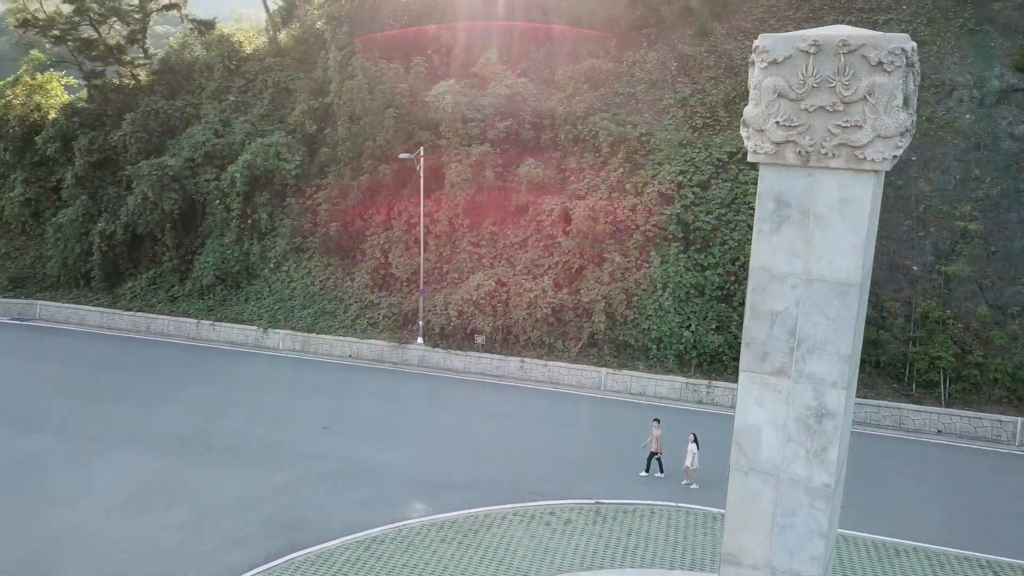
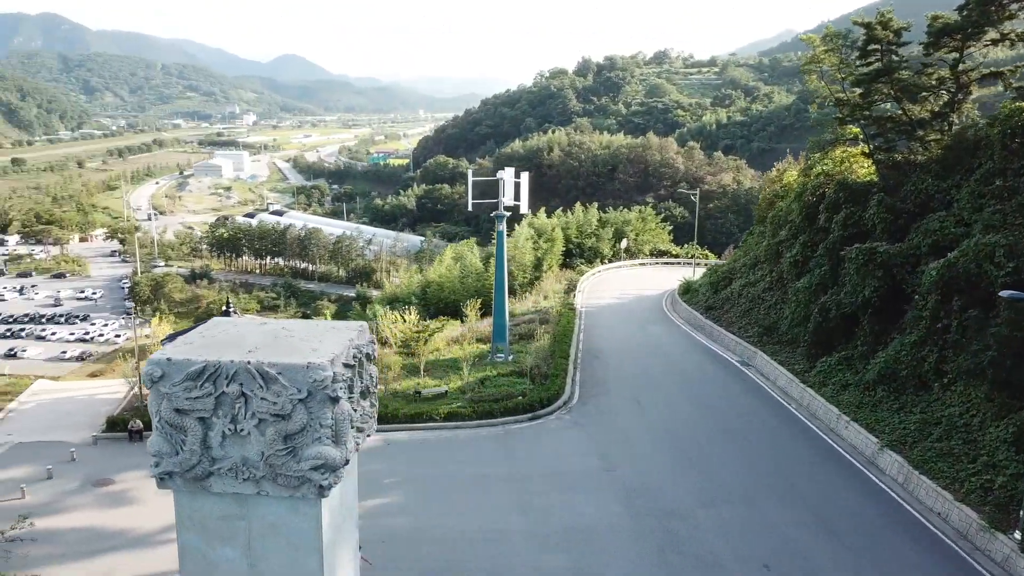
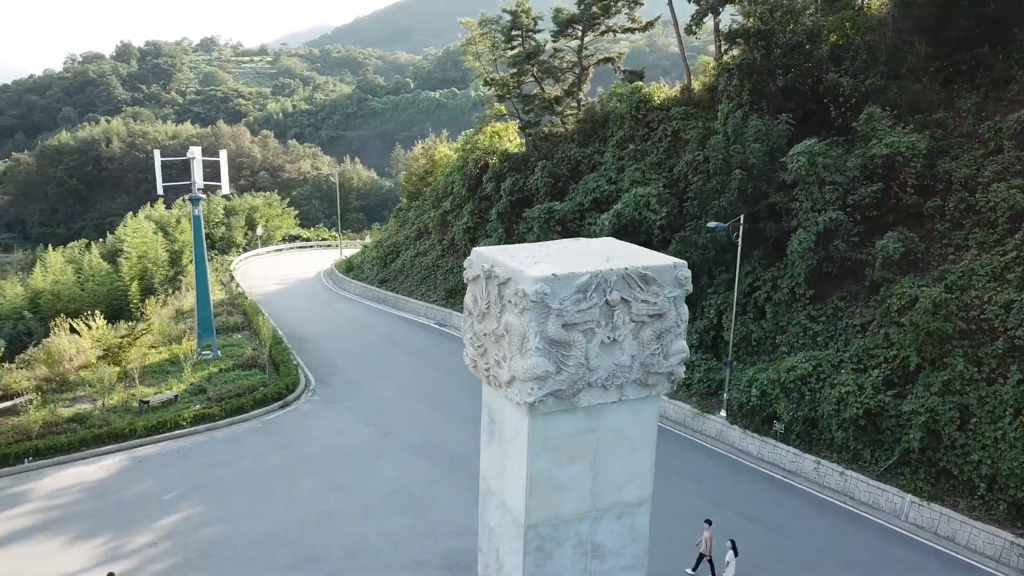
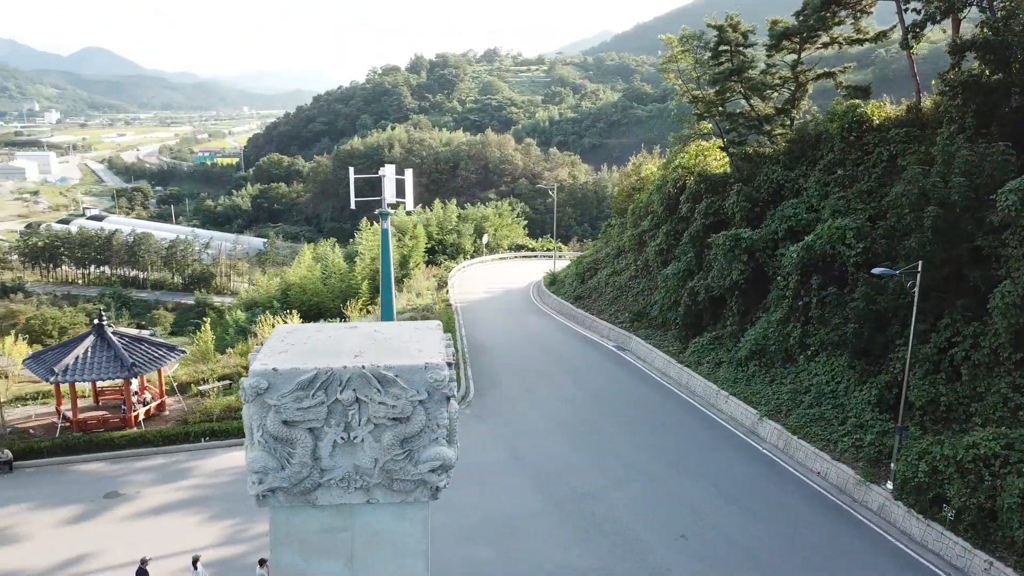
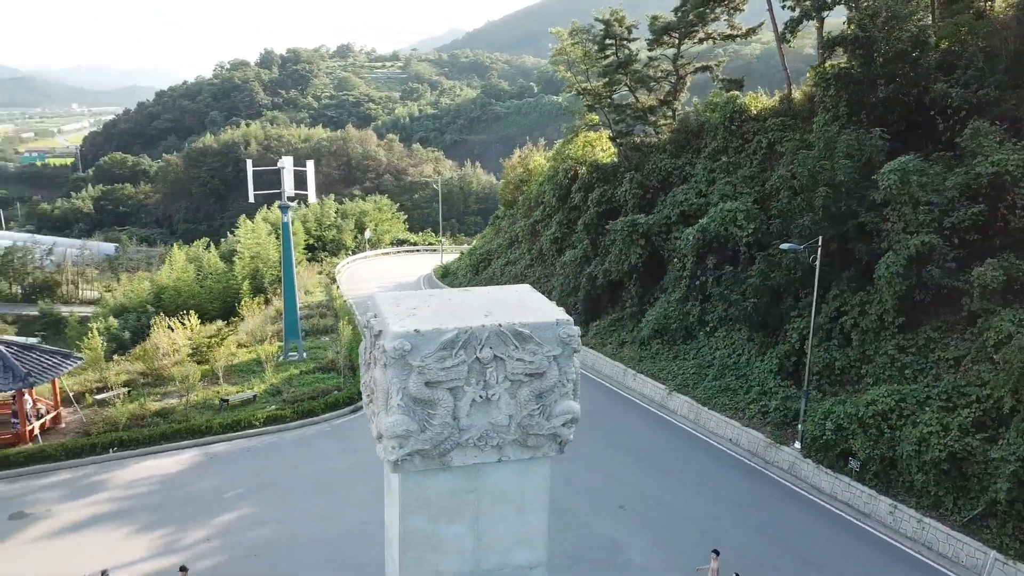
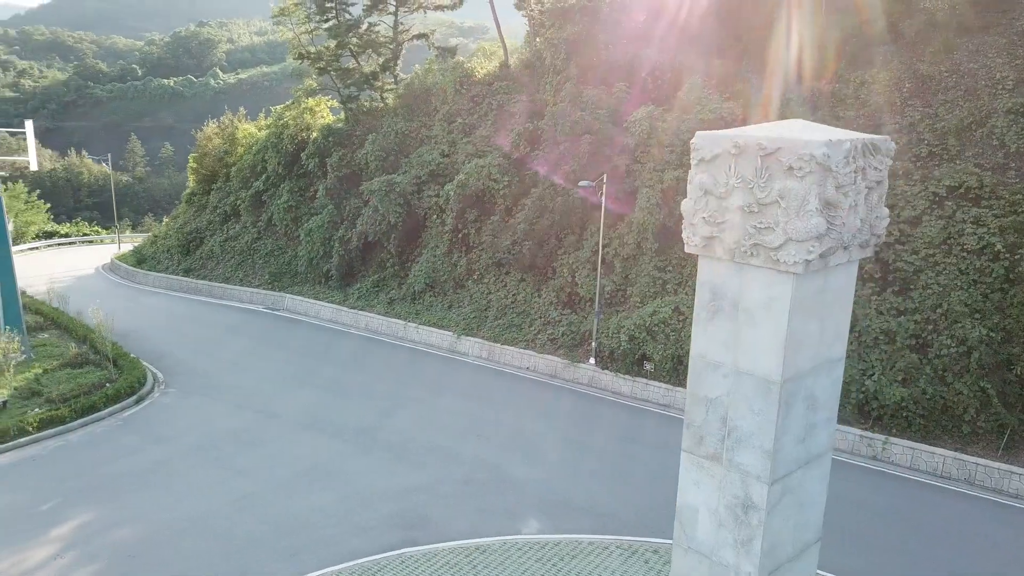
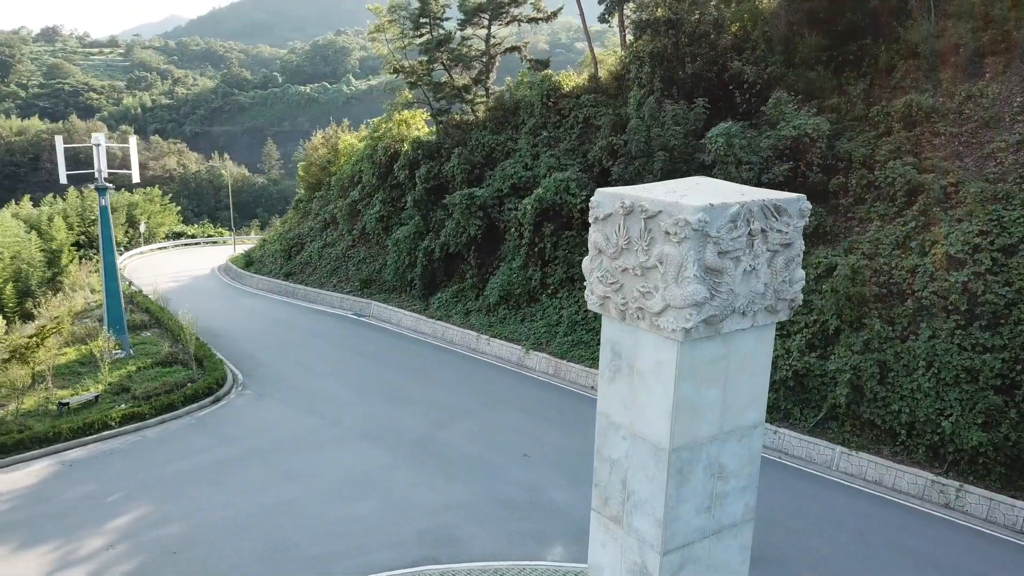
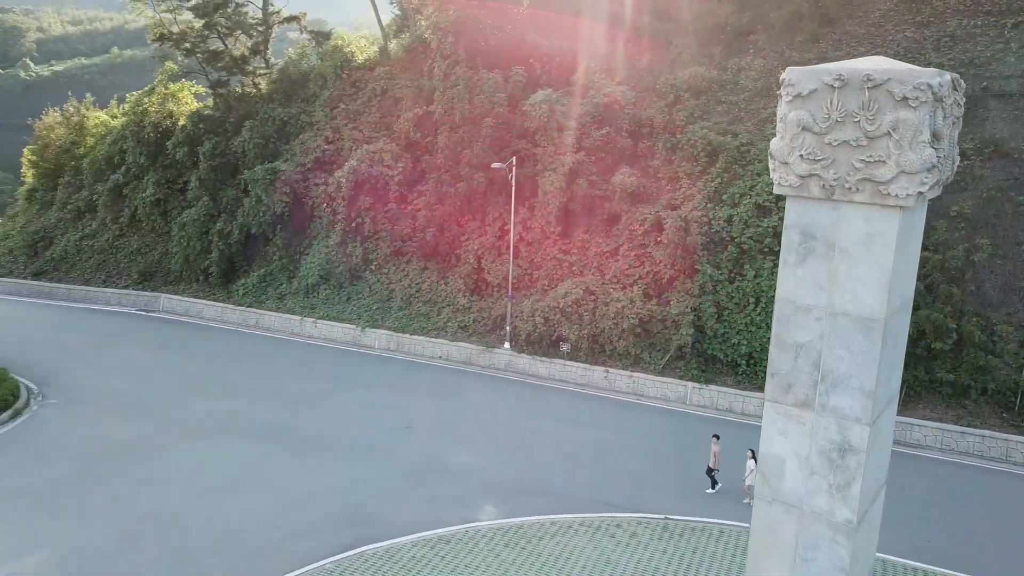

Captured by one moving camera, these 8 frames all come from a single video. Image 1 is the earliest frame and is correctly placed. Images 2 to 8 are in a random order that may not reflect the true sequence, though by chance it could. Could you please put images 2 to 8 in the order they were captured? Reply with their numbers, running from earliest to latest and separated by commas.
8, 6, 7, 3, 5, 4, 2
